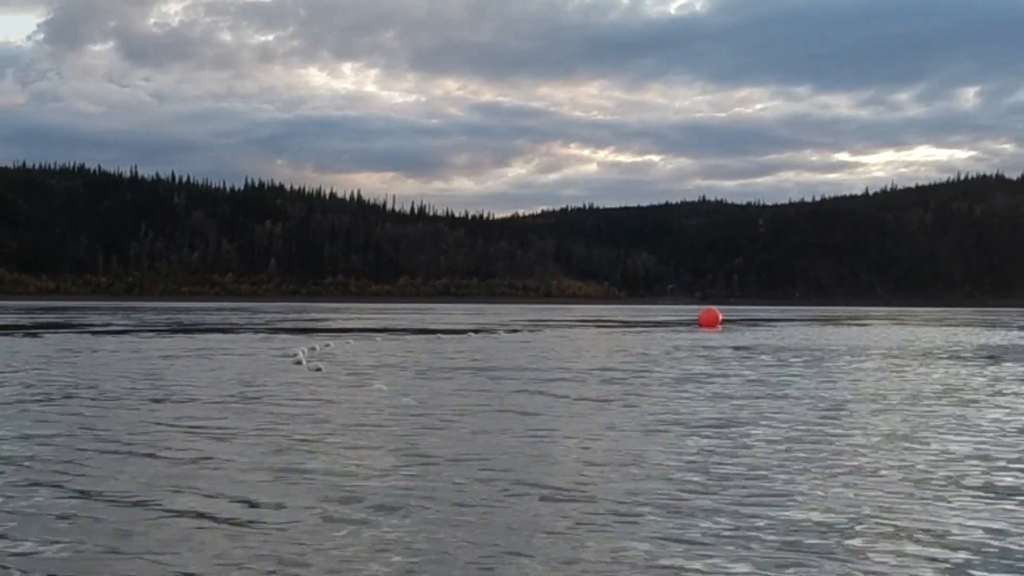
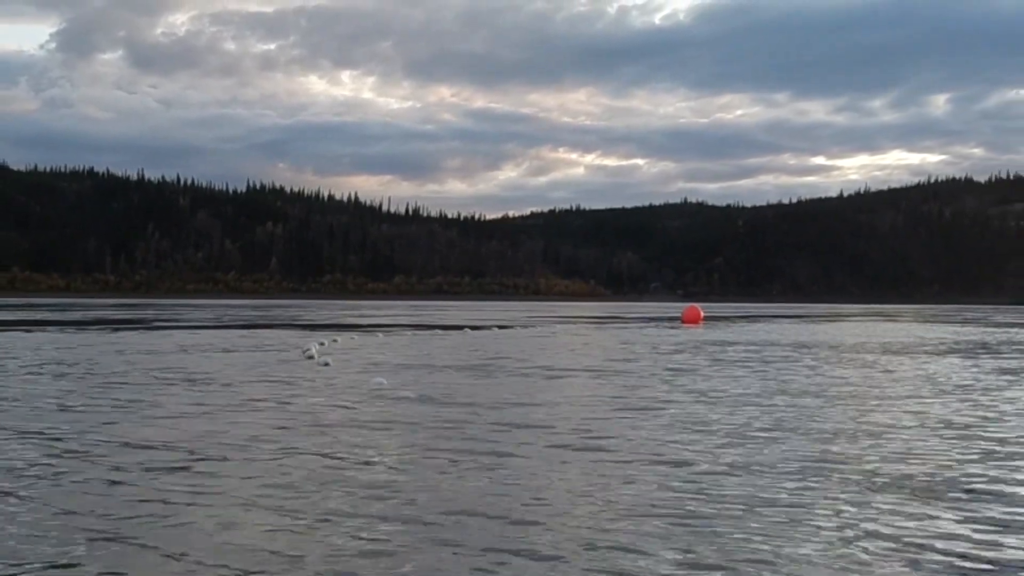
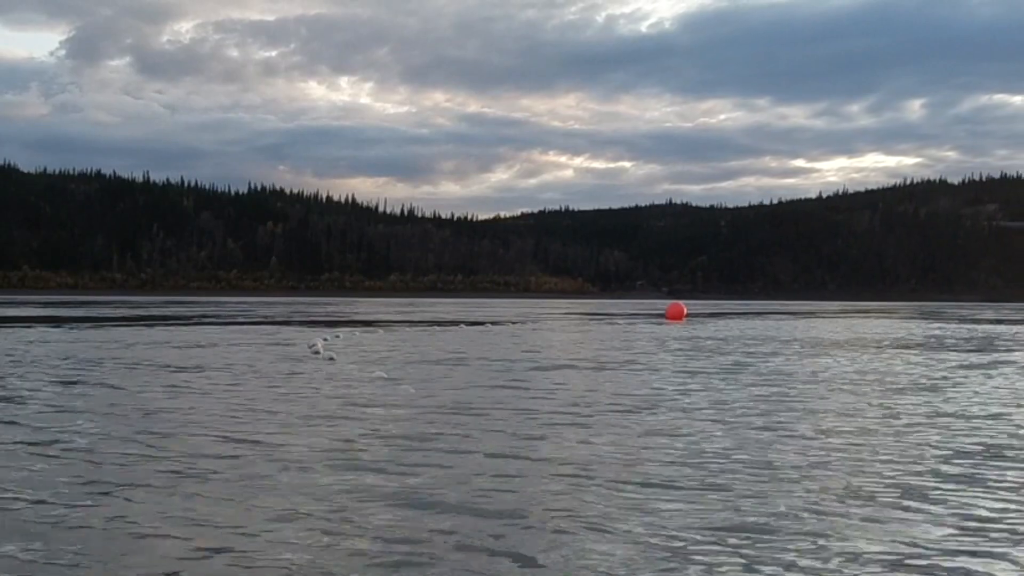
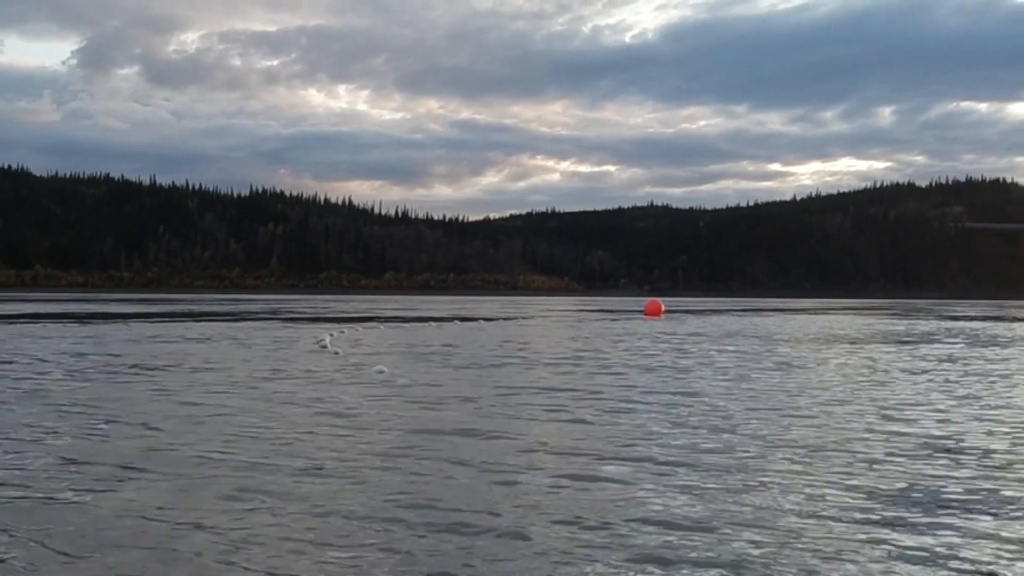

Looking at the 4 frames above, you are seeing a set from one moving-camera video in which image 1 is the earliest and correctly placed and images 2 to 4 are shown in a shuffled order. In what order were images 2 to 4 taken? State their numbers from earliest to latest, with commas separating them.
2, 3, 4
